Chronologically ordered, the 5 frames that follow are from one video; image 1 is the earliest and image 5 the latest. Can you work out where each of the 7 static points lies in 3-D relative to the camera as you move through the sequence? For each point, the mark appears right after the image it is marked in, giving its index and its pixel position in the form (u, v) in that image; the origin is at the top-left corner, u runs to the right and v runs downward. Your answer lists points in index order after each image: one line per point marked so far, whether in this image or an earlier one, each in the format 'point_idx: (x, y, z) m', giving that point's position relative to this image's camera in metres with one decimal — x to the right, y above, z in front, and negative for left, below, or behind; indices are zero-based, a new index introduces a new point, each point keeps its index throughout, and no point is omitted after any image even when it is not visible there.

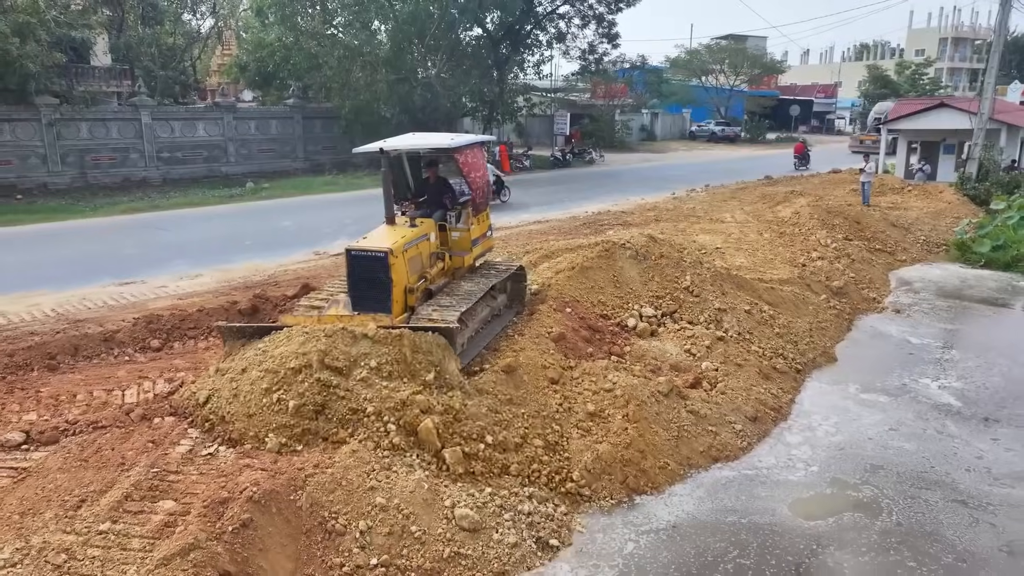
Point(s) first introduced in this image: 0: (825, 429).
0: (+3.0, -1.3, +6.9) m
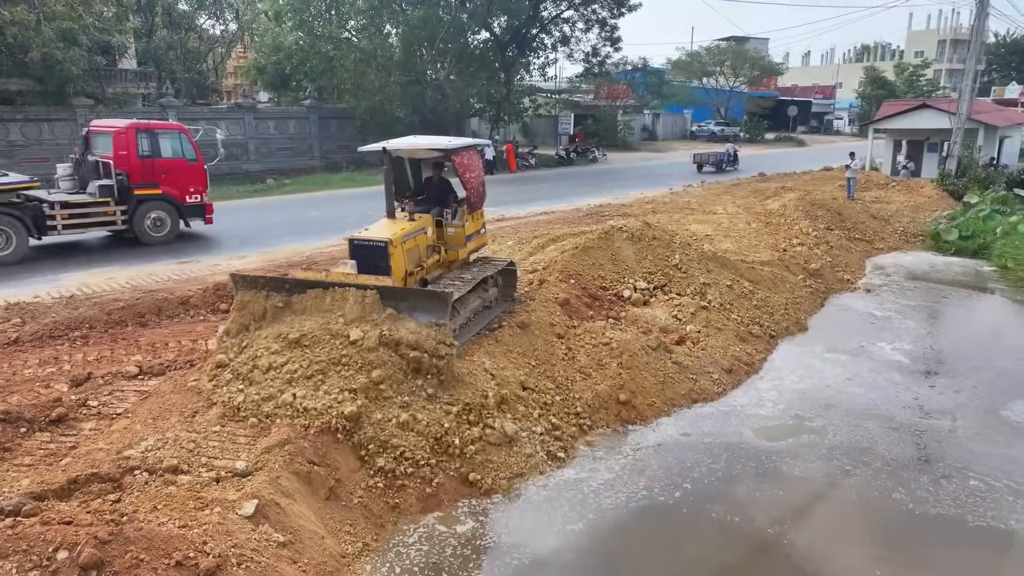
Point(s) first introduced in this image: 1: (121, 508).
0: (+3.1, -1.0, +8.1) m
1: (-2.4, -1.3, +4.4) m
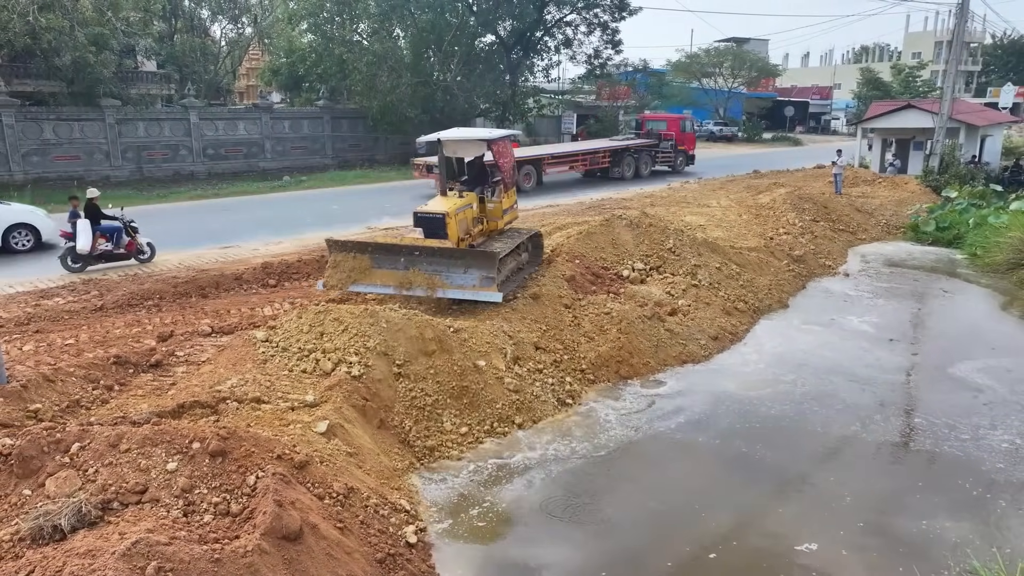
0: (+3.3, -0.7, +9.2) m
1: (-2.2, -1.0, +5.5) m
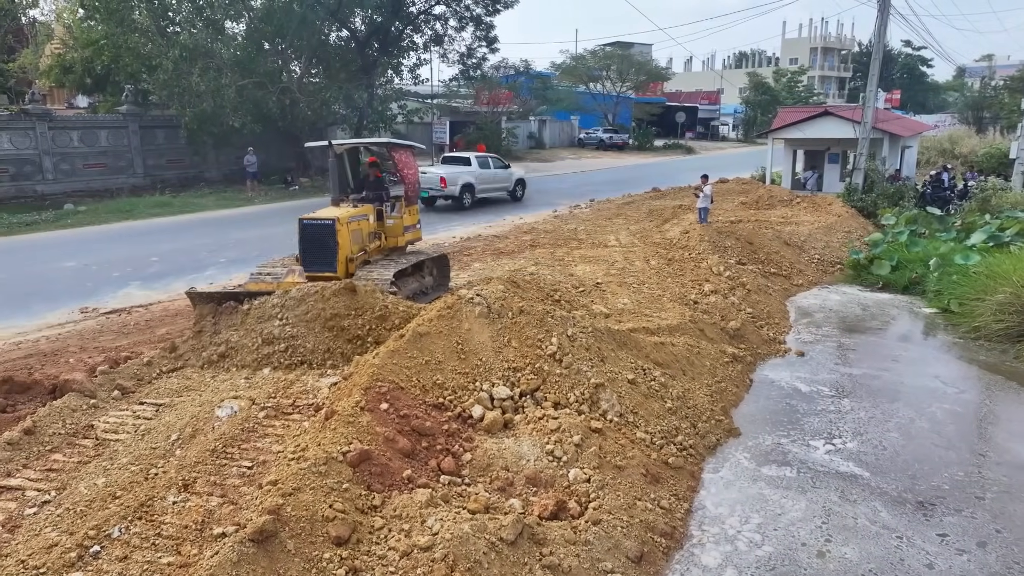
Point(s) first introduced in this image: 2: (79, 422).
0: (+3.6, -0.8, +8.9) m
1: (-2.0, -1.1, +5.3) m
2: (-3.6, -1.1, +5.9) m
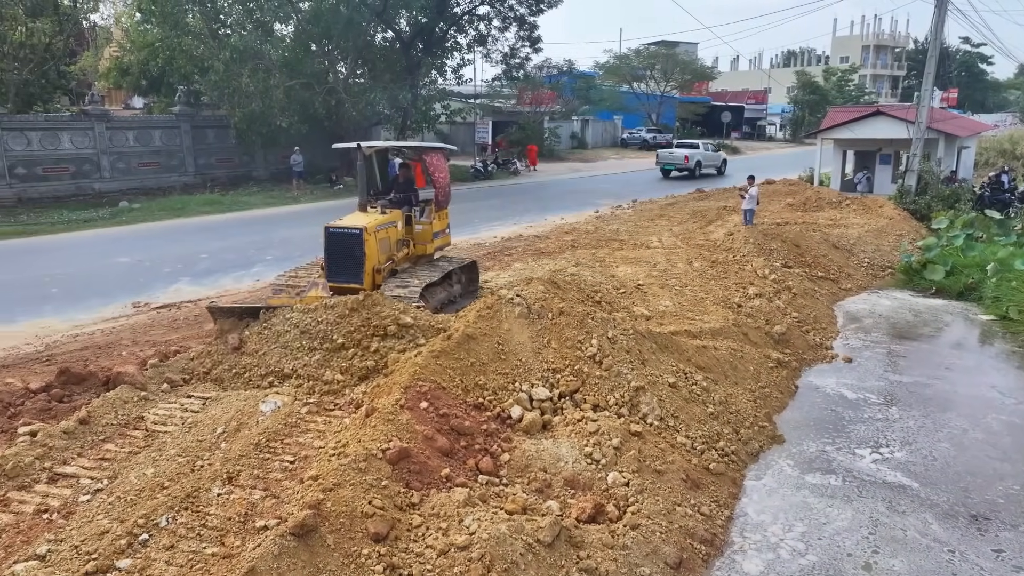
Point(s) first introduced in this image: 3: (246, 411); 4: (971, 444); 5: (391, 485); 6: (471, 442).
0: (+4.1, -0.9, +8.7) m
1: (-1.7, -1.1, +5.4) m
2: (-3.2, -1.1, +6.1) m
3: (-2.2, -1.0, +5.8) m
4: (+4.2, -1.4, +6.7) m
5: (-0.8, -1.3, +4.8) m
6: (-0.3, -1.3, +5.9) m
